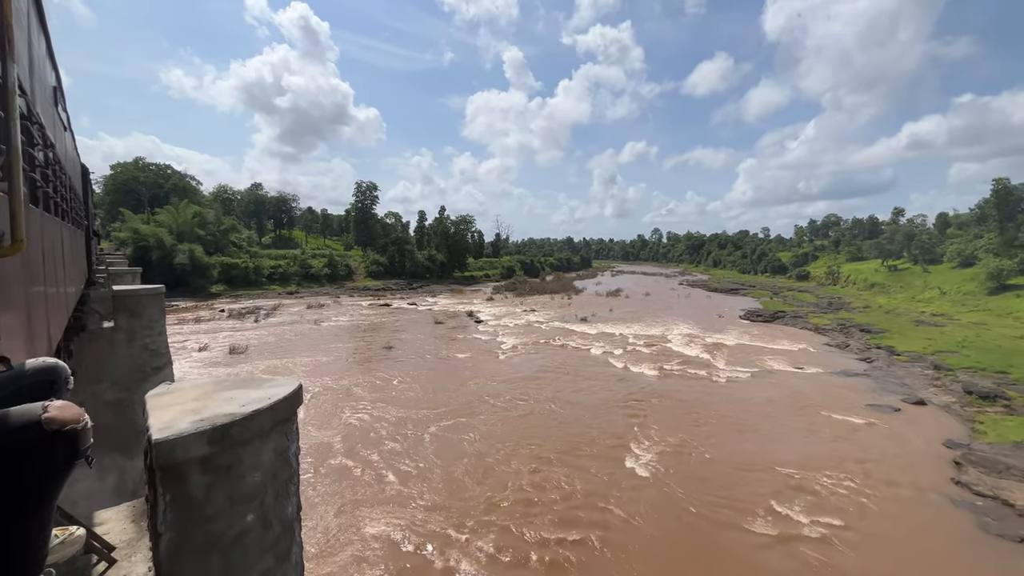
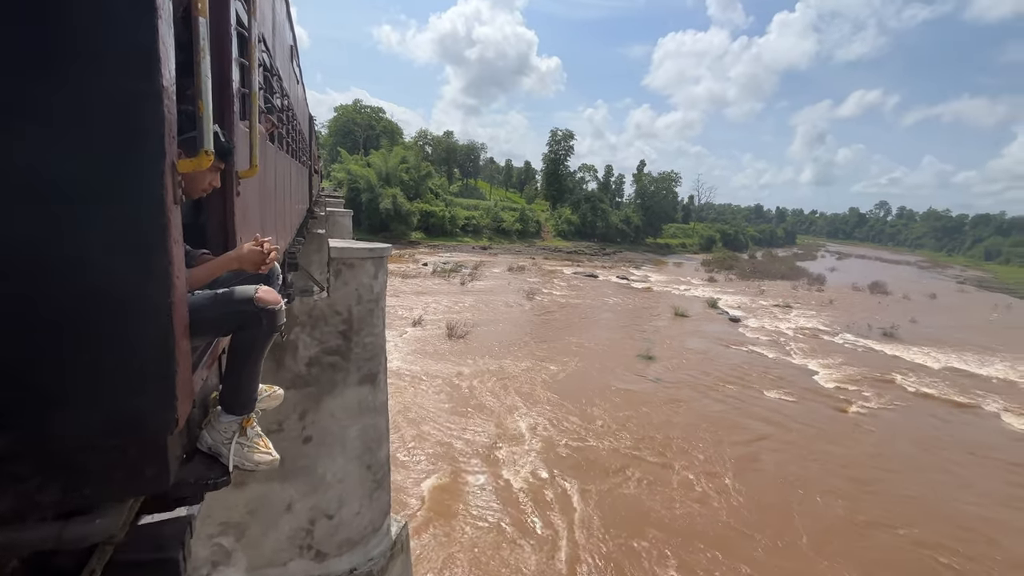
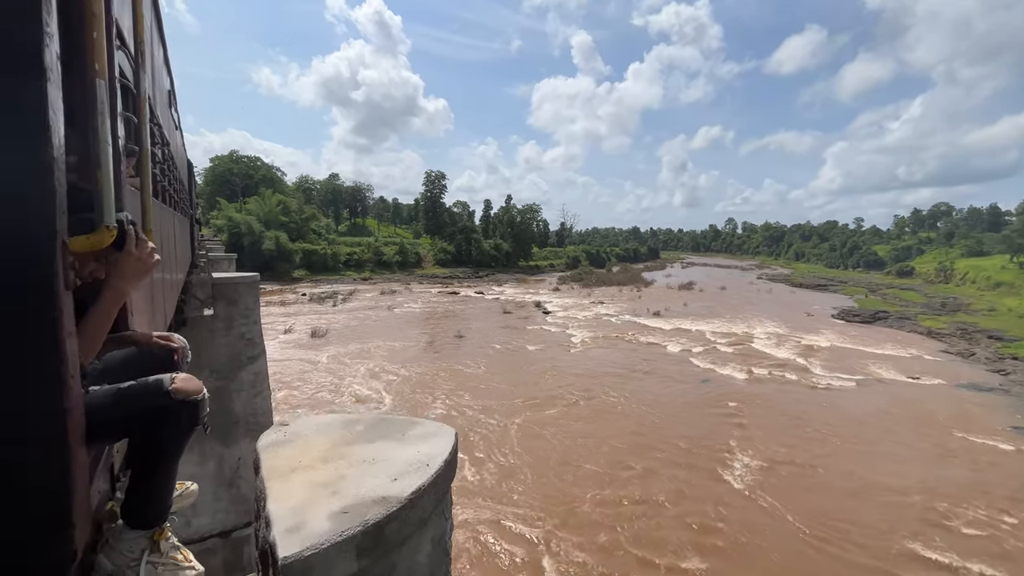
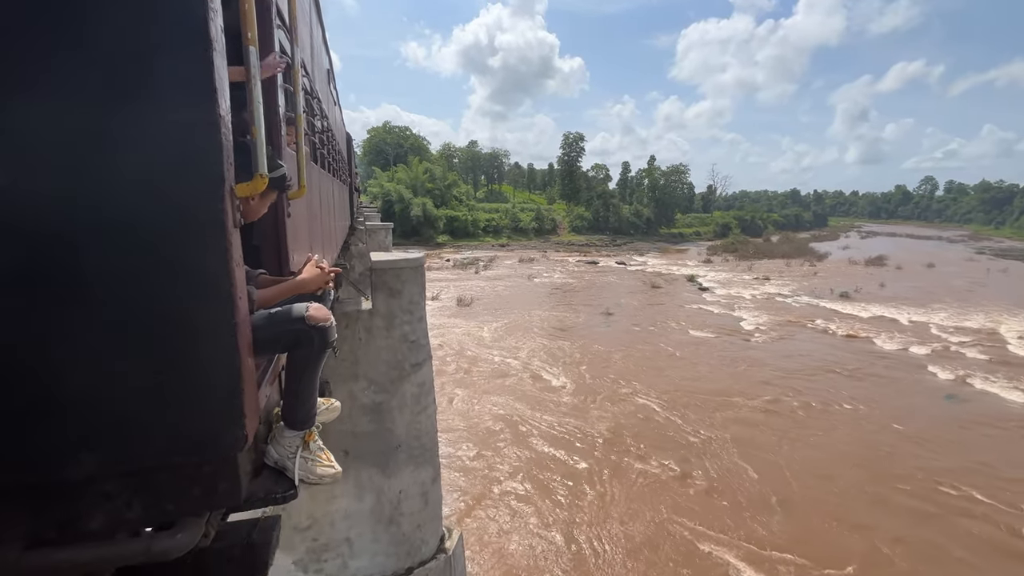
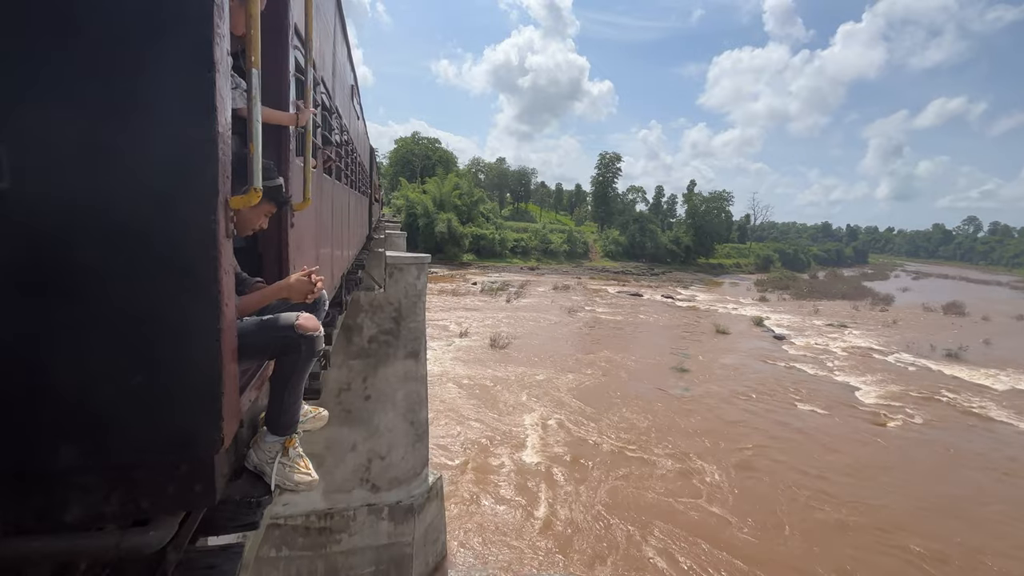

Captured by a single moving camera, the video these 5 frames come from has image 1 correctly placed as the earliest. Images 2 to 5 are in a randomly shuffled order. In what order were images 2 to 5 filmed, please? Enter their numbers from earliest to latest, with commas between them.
3, 4, 5, 2
